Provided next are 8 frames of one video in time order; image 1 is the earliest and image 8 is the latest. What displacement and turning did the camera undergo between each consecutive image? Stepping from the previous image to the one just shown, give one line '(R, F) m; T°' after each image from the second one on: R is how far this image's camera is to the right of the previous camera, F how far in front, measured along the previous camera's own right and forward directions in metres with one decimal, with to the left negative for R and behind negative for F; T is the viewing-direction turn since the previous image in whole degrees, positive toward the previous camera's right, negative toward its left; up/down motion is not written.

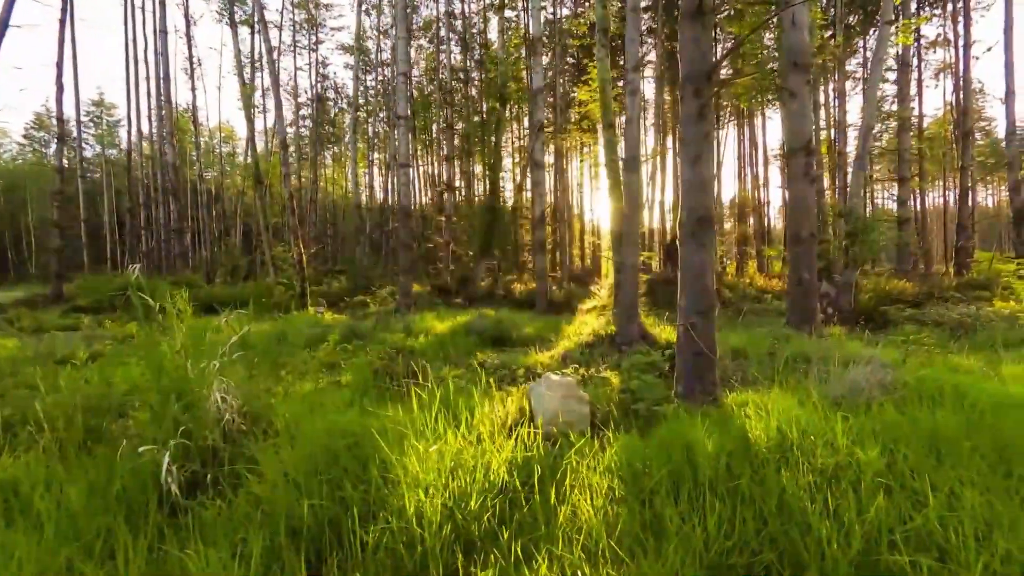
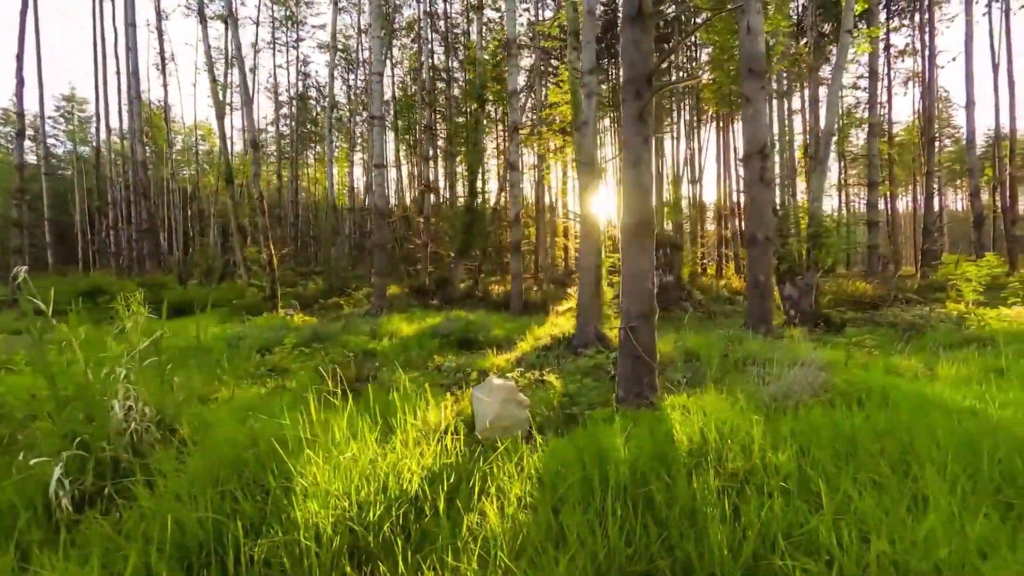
(+0.4, 0.0) m; +2°
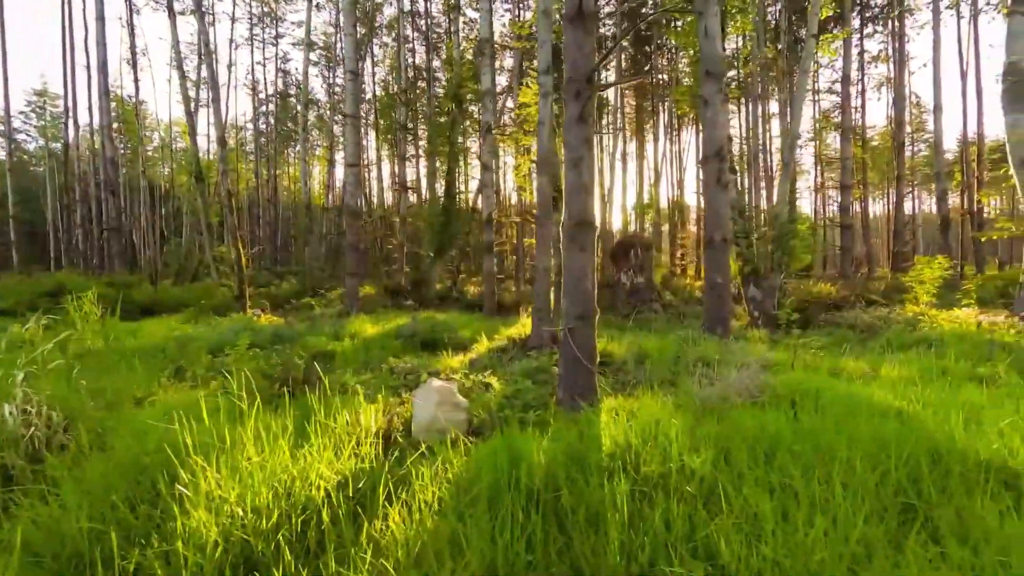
(+0.4, 0.0) m; +2°
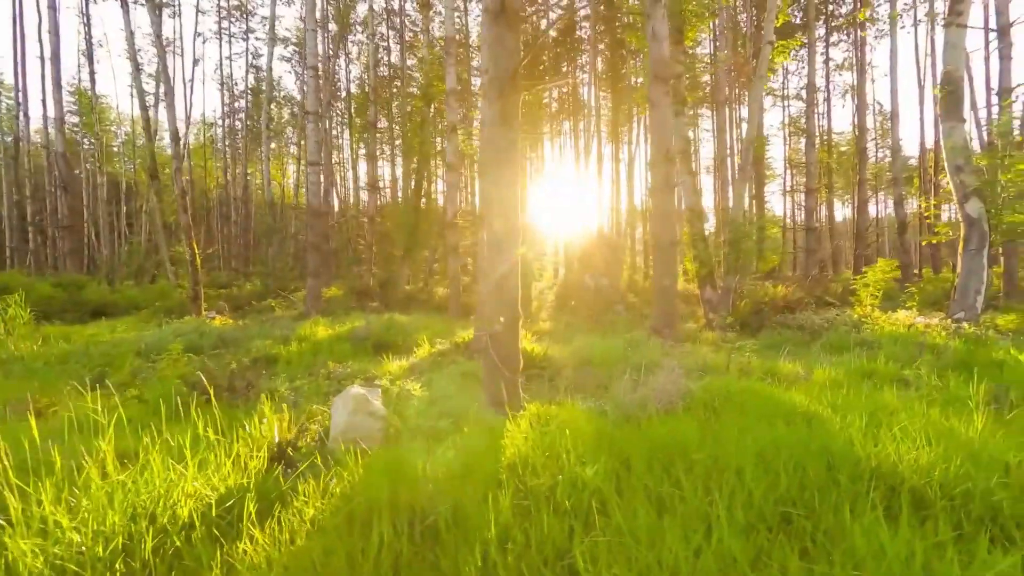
(+0.5, +0.1) m; +2°
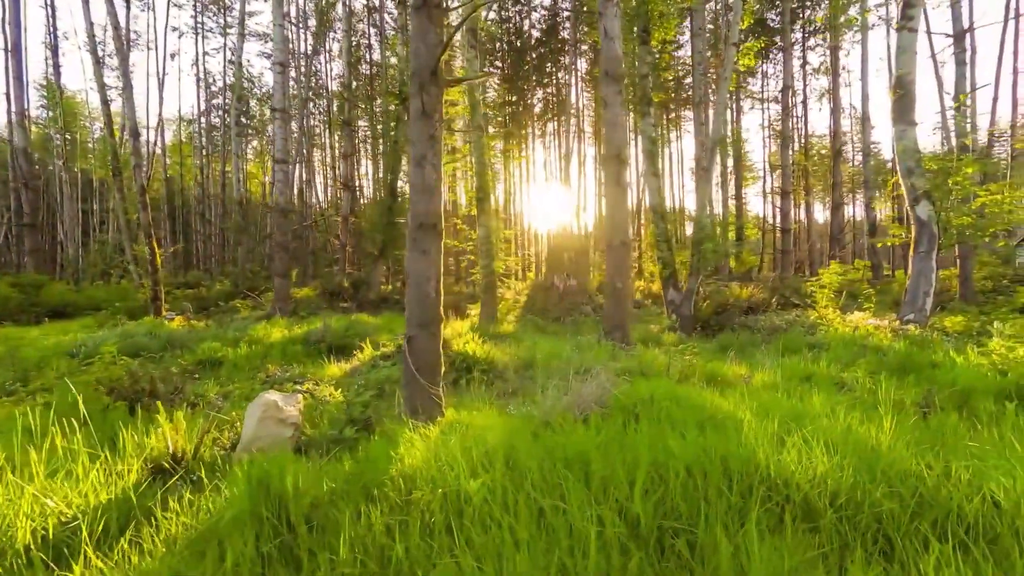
(+0.6, +0.1) m; +1°
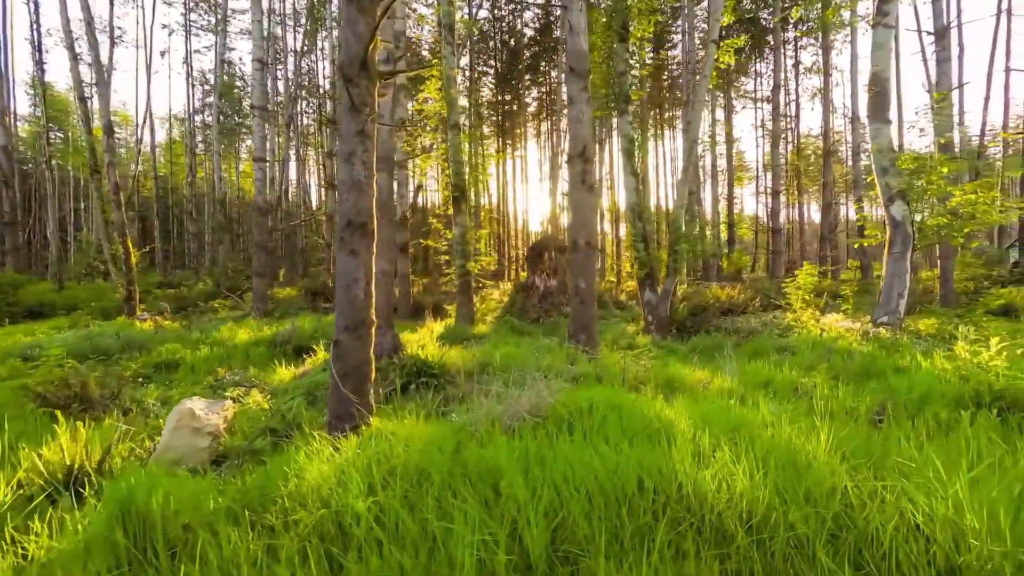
(+0.5, +0.2) m; 0°
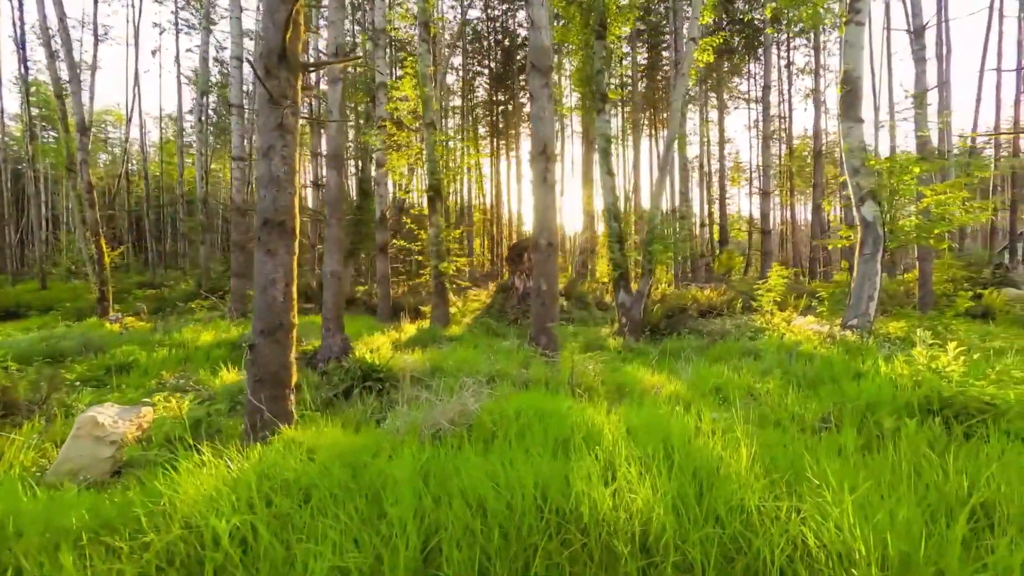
(+0.6, +0.2) m; 0°
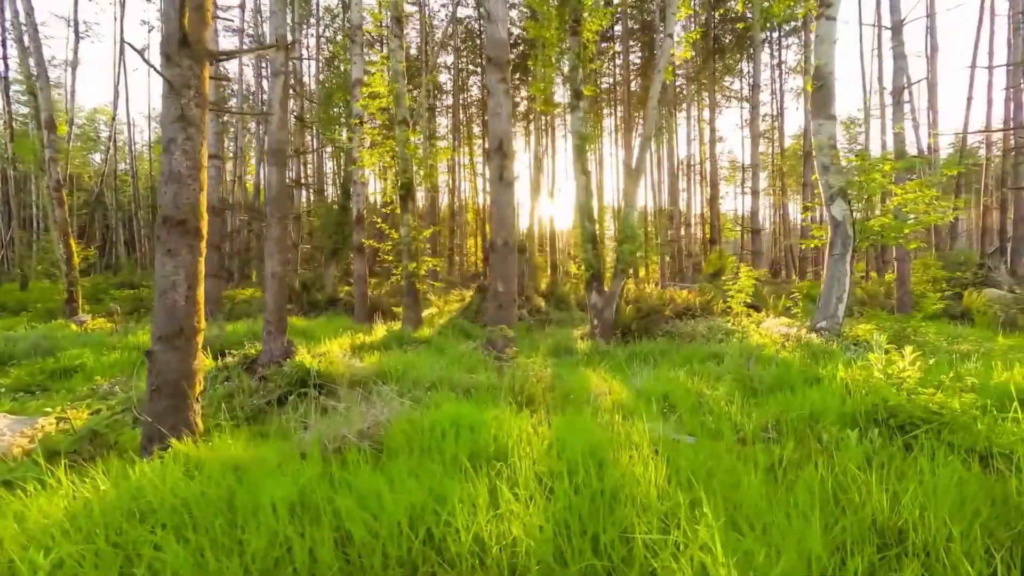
(+0.6, +0.2) m; 0°
